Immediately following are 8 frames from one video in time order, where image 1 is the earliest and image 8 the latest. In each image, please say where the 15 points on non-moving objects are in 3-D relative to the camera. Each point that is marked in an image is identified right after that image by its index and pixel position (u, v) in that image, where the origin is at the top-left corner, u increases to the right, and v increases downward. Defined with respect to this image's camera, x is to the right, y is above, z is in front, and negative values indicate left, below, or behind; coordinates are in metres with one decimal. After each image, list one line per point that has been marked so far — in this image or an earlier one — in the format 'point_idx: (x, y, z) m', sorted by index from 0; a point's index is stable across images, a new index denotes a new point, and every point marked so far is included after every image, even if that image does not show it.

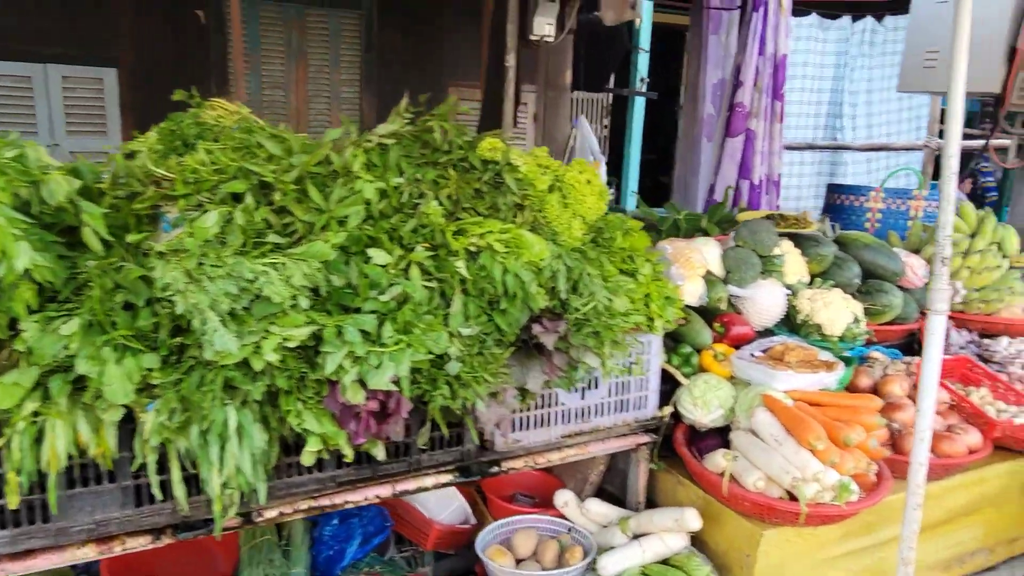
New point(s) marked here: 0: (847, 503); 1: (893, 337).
0: (+1.0, -0.7, +2.3) m
1: (+1.7, -0.2, +3.4) m
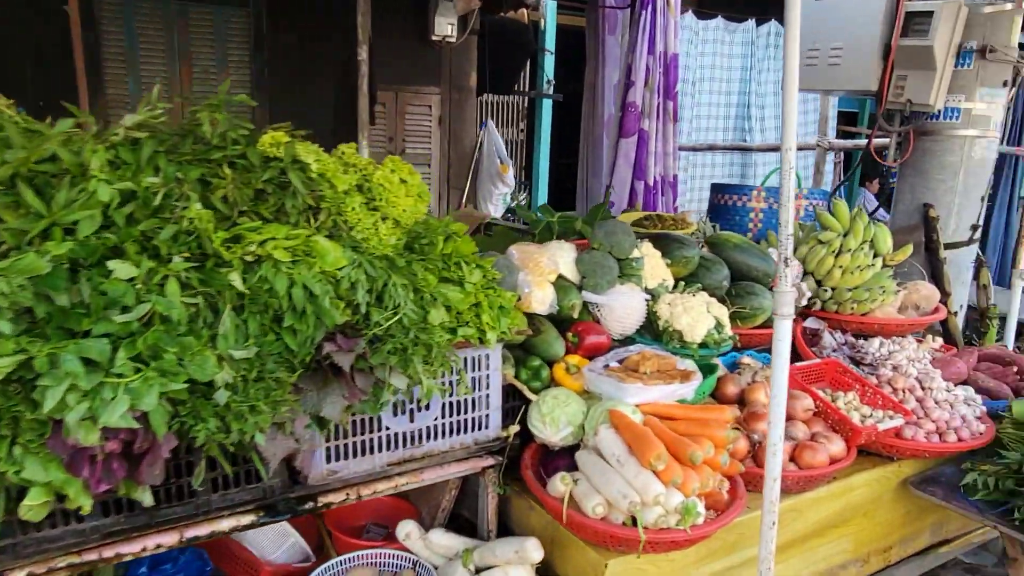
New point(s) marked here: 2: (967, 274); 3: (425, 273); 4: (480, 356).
0: (+0.5, -0.7, +2.1) m
1: (+1.1, -0.2, +3.3) m
2: (+2.8, +0.1, +4.6) m
3: (-0.3, 0.0, +2.0) m
4: (-0.2, -0.2, +2.3) m
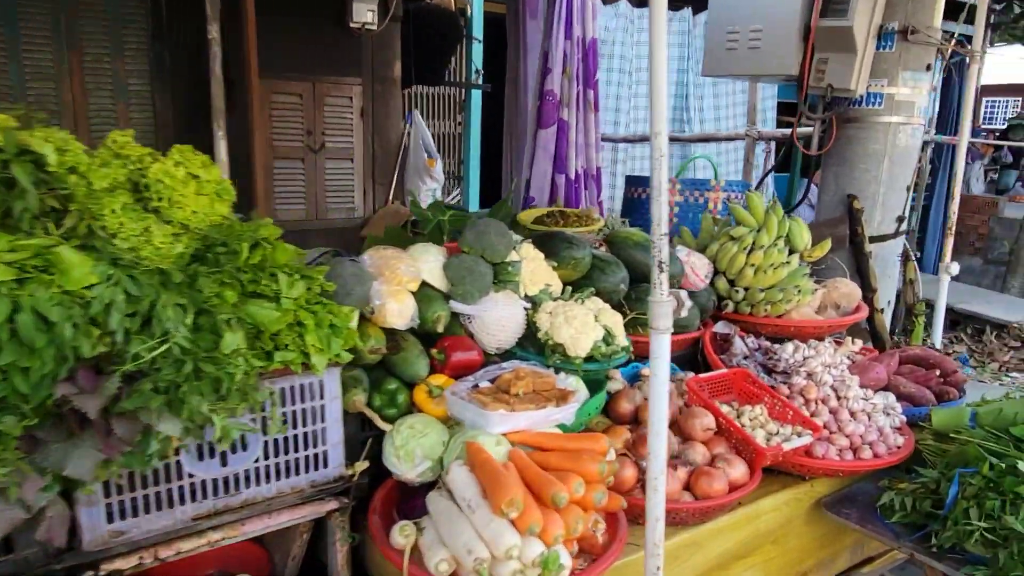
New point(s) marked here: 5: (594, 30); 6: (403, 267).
0: (+0.1, -0.7, +1.8) m
1: (+0.6, -0.2, +3.0) m
2: (+2.3, +0.1, +4.4) m
3: (-0.7, 0.0, +1.7) m
4: (-0.6, -0.3, +1.9) m
5: (+0.6, +1.9, +5.3) m
6: (-0.4, +0.1, +2.3) m
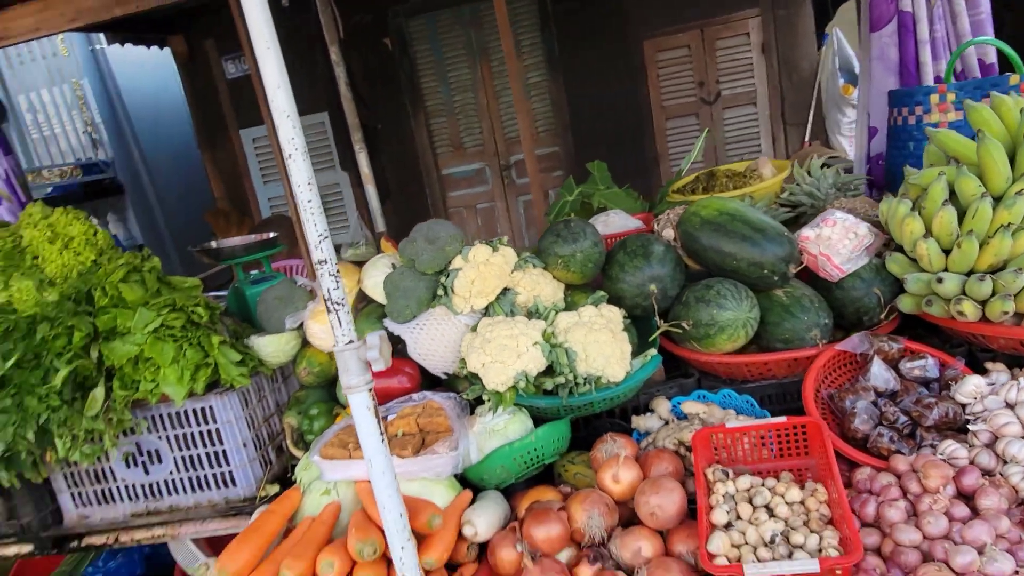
0: (-0.5, -0.8, +1.6) m
1: (+0.7, -0.2, +2.0) m
2: (+2.8, +0.3, +1.8) m
3: (-1.2, -0.1, +2.0) m
4: (-0.9, -0.4, +2.1) m
5: (+2.1, +2.1, +3.6) m
6: (-0.5, 0.0, +2.2) m
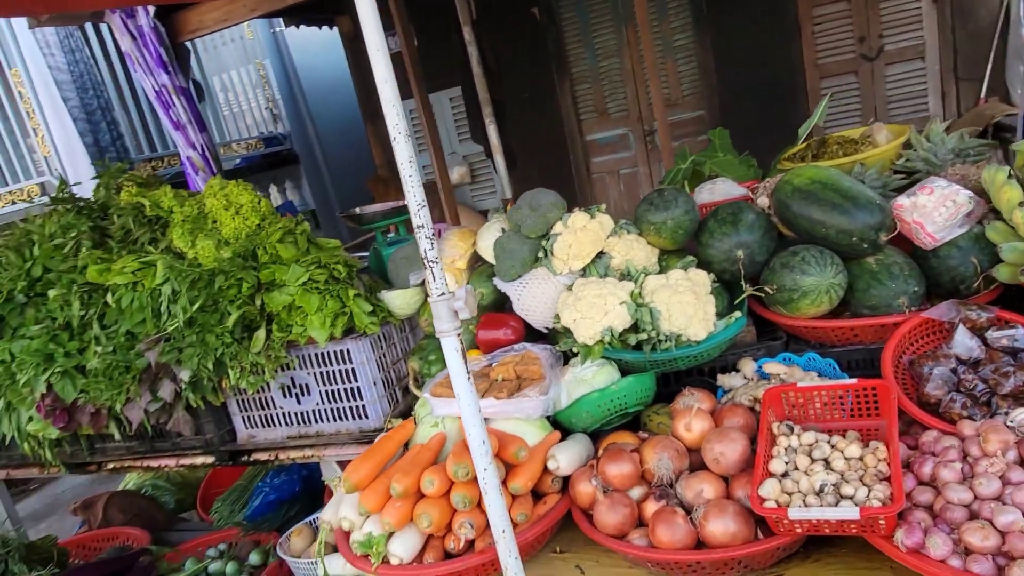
0: (-0.3, -0.7, +1.9) m
1: (+0.9, -0.1, +2.1) m
2: (+2.9, +0.3, +1.4) m
3: (-0.9, 0.0, +2.4) m
4: (-0.6, -0.2, +2.5) m
5: (+2.7, +2.2, +3.2) m
6: (-0.2, +0.1, +2.5) m
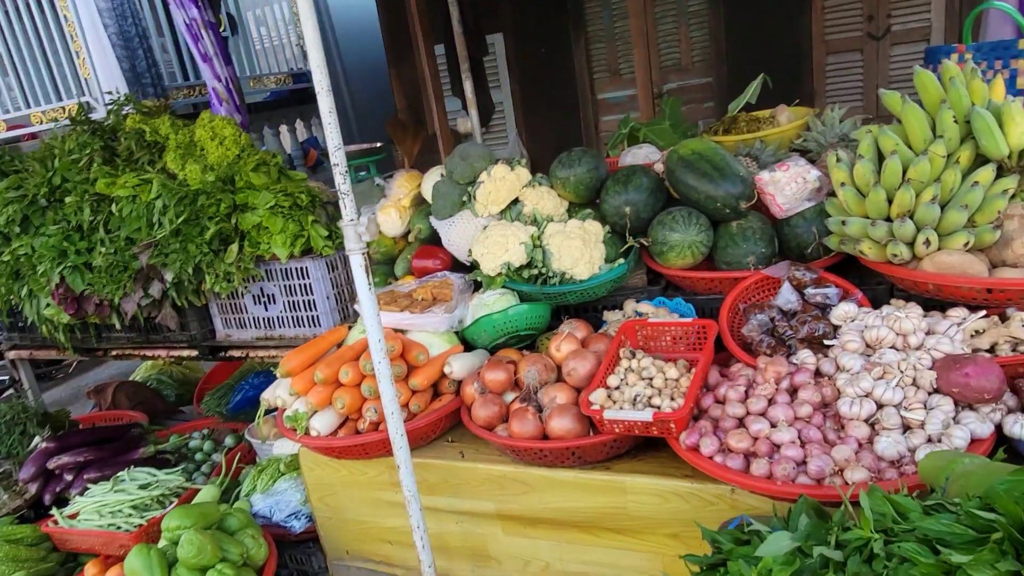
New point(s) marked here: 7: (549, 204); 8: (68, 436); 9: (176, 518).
0: (-0.7, -0.5, +2.4) m
1: (+0.6, 0.0, +2.4) m
2: (+2.7, +0.2, +1.7) m
3: (-1.2, +0.3, +2.9) m
4: (-0.9, +0.1, +3.0) m
5: (+2.6, +2.2, +3.3) m
6: (-0.4, +0.4, +2.9) m
7: (+0.1, +0.3, +2.6) m
8: (-1.9, -0.7, +3.2) m
9: (-1.1, -0.8, +2.5) m
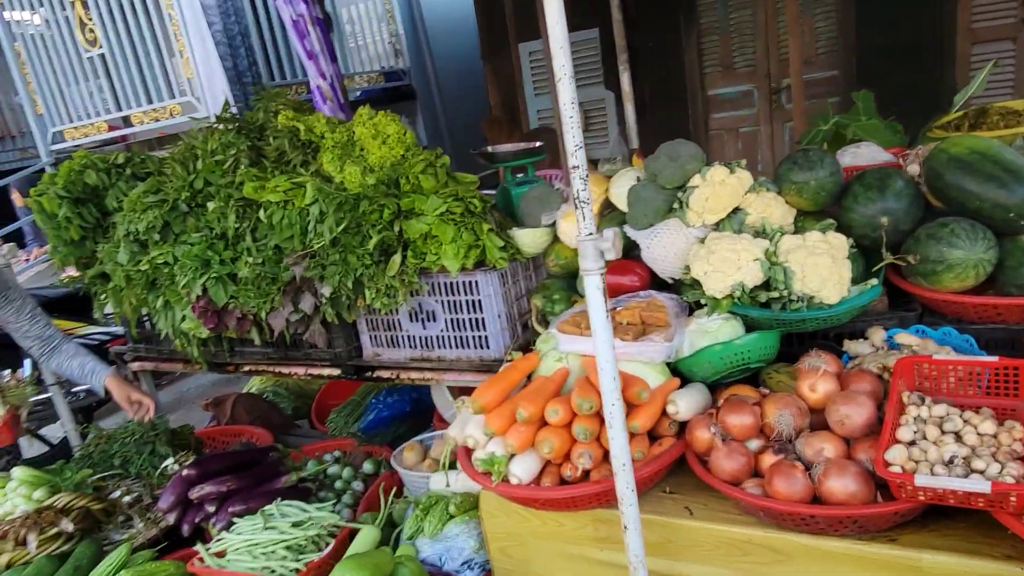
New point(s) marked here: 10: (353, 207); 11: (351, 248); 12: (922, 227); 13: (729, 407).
0: (0.0, -0.5, +2.0) m
1: (+1.3, -0.1, +2.0) m
2: (+3.2, +0.1, +1.1) m
3: (-0.5, +0.3, +2.6) m
4: (-0.2, 0.0, +2.6) m
5: (+3.4, +2.1, +2.8) m
6: (+0.2, +0.3, +2.5) m
7: (+0.8, +0.2, +2.2) m
8: (-1.2, -0.7, +3.0) m
9: (-0.5, -0.8, +2.2) m
10: (-0.6, +0.3, +2.6) m
11: (-0.6, +0.1, +2.6) m
12: (+1.1, +0.2, +2.1) m
13: (+0.6, -0.3, +1.9) m
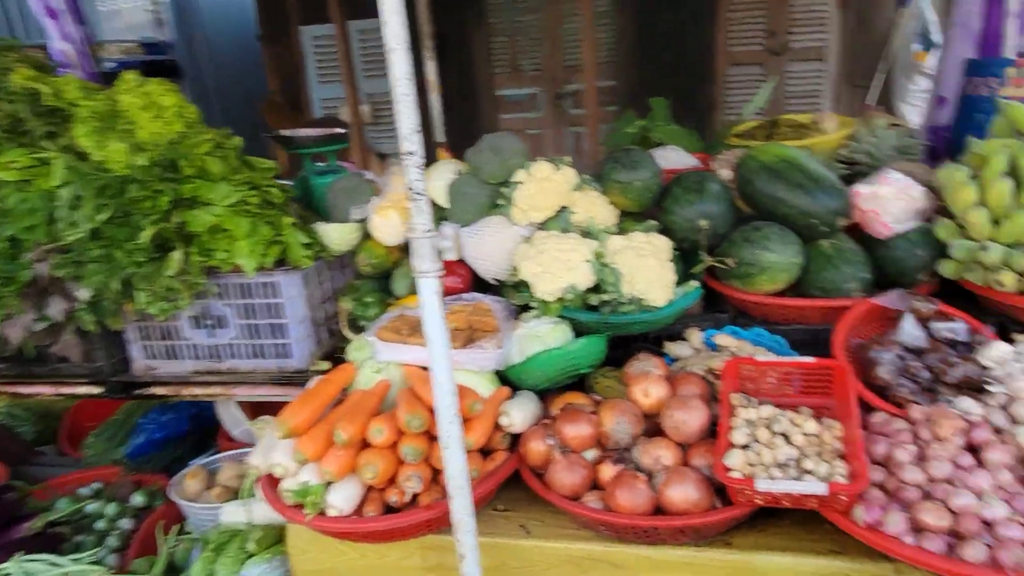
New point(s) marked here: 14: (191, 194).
0: (-0.5, -0.5, +1.8) m
1: (+0.8, -0.1, +2.1) m
2: (+2.9, +0.1, +1.8) m
3: (-1.1, +0.3, +2.1) m
4: (-0.8, 0.0, +2.3) m
5: (+2.6, +2.1, +3.4) m
6: (-0.3, +0.3, +2.3) m
7: (+0.3, +0.2, +2.2) m
8: (-1.9, -0.7, +2.3) m
9: (-1.0, -0.8, +1.8) m
10: (-1.1, +0.3, +2.1) m
11: (-1.1, +0.1, +2.1) m
12: (+0.7, +0.2, +2.1) m
13: (+0.1, -0.3, +1.9) m
14: (-0.9, +0.3, +2.2) m
